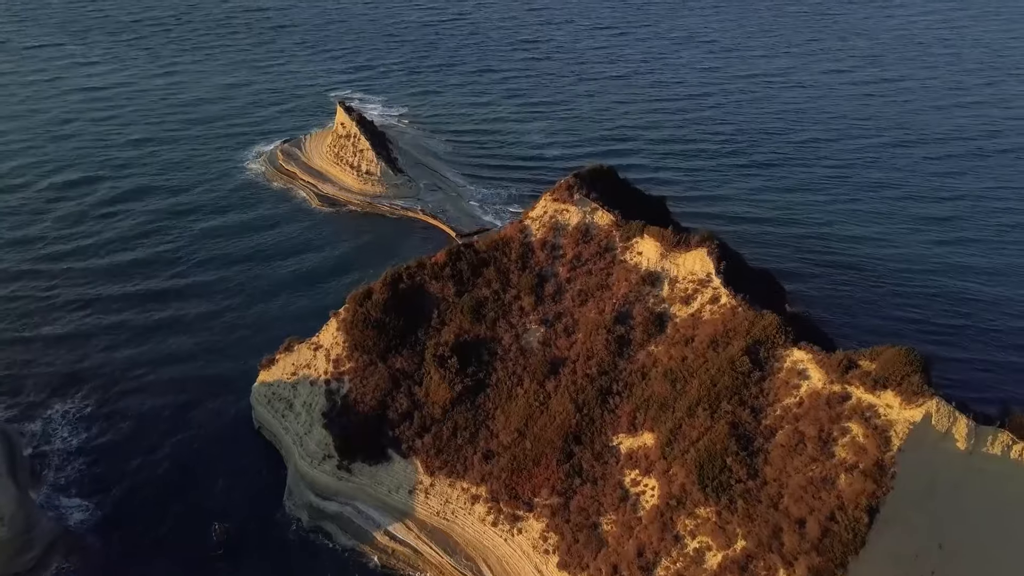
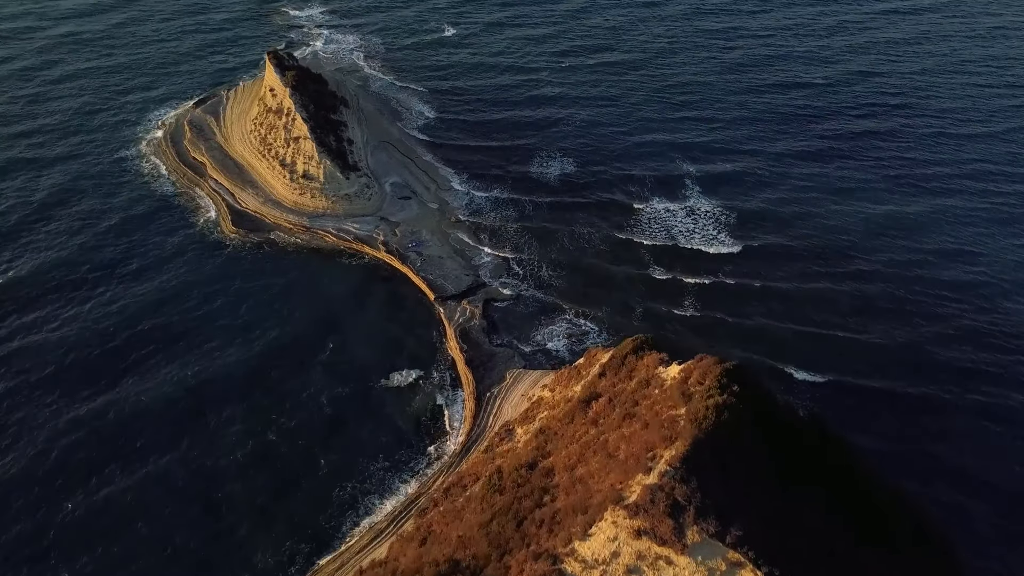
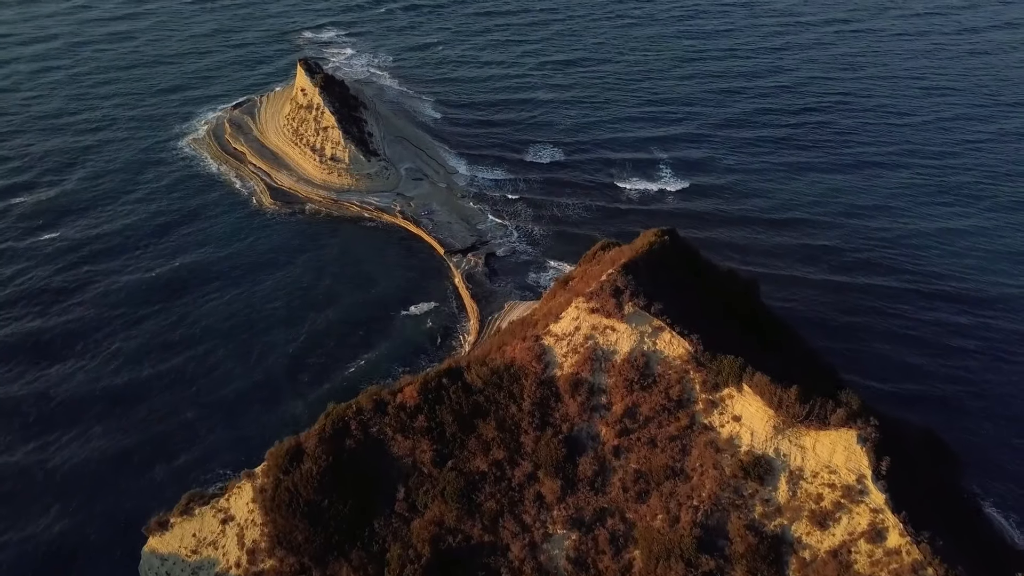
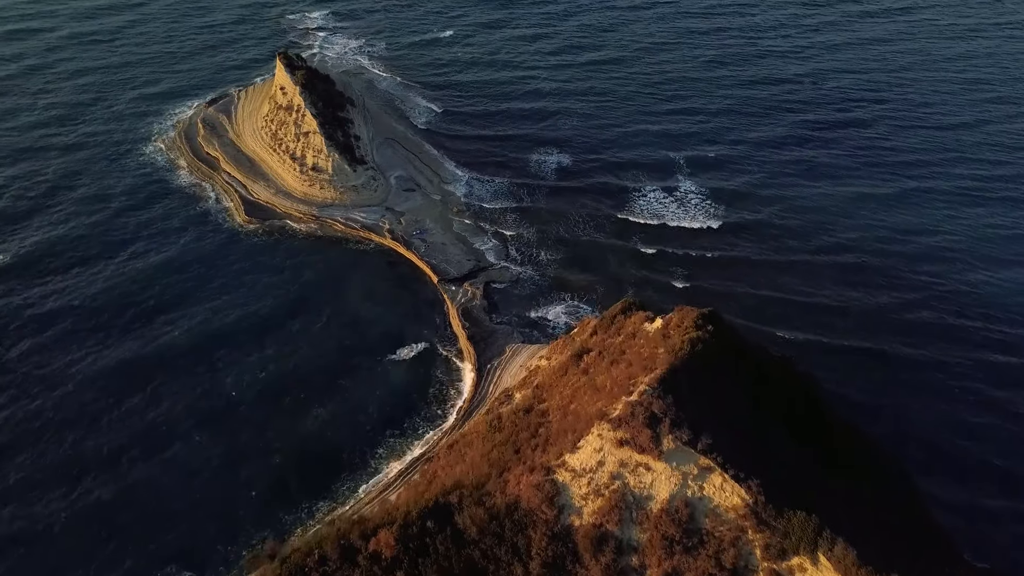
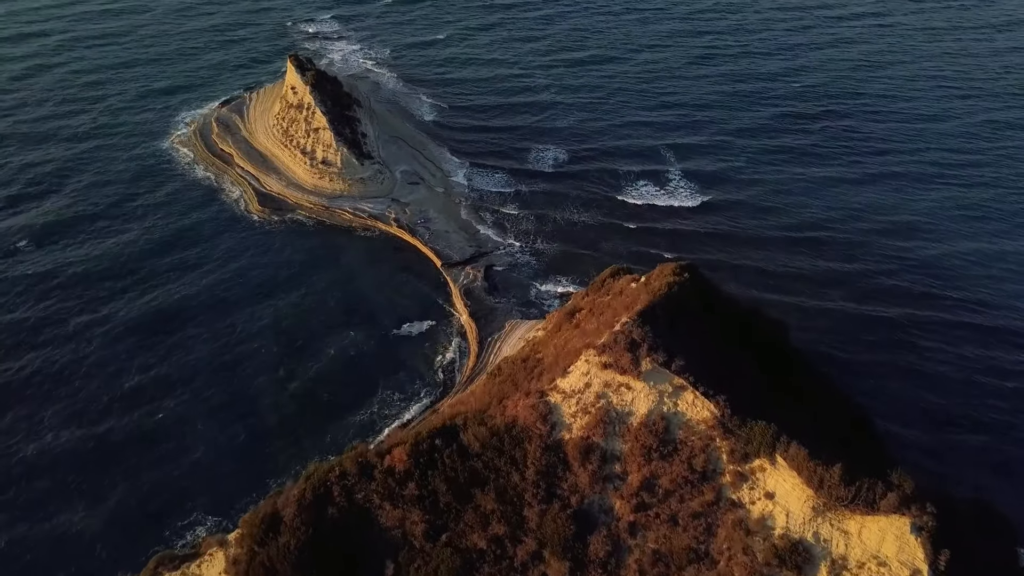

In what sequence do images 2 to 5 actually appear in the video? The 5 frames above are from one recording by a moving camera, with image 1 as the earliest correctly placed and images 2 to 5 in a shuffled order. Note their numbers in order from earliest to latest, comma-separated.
3, 5, 4, 2
